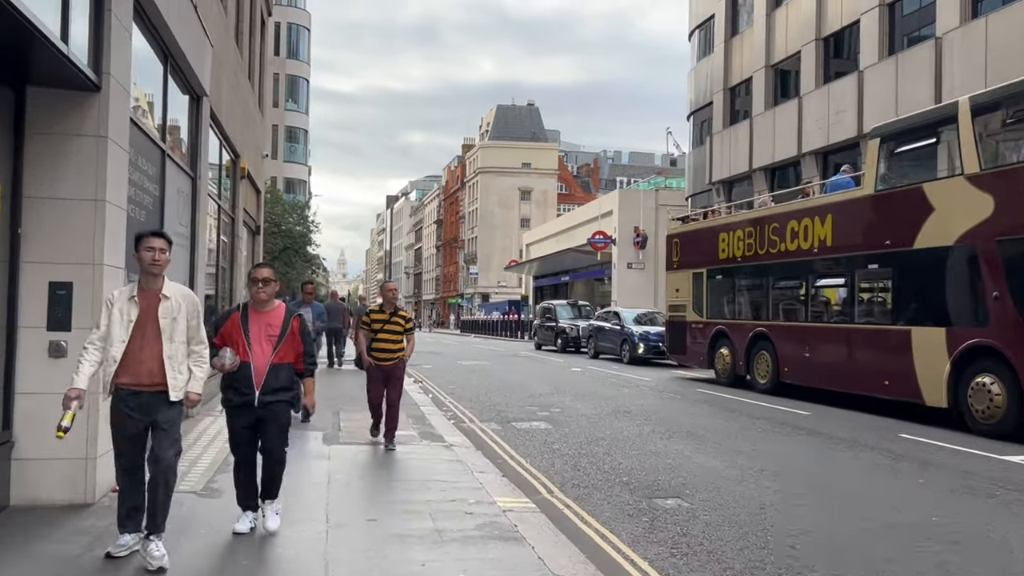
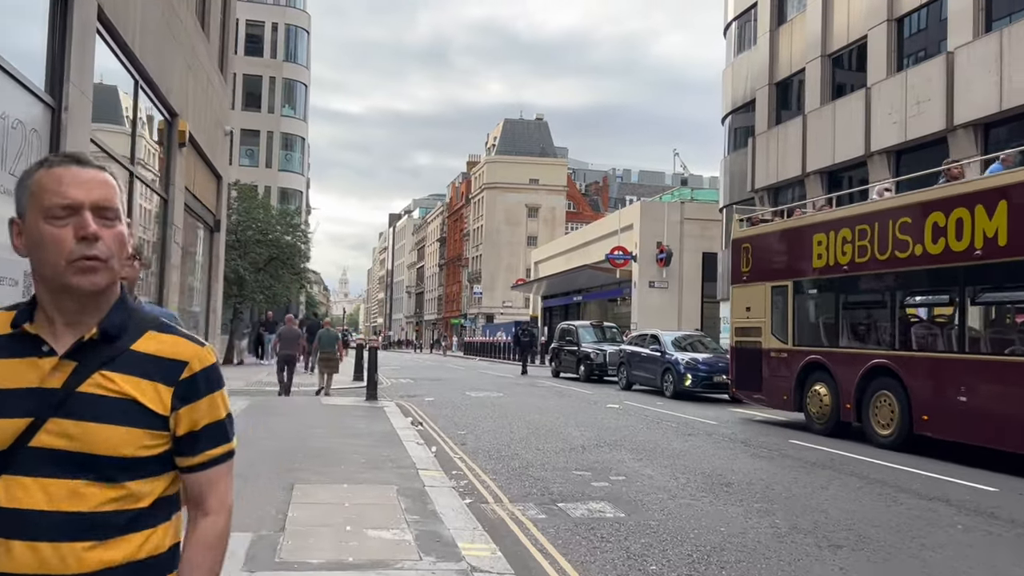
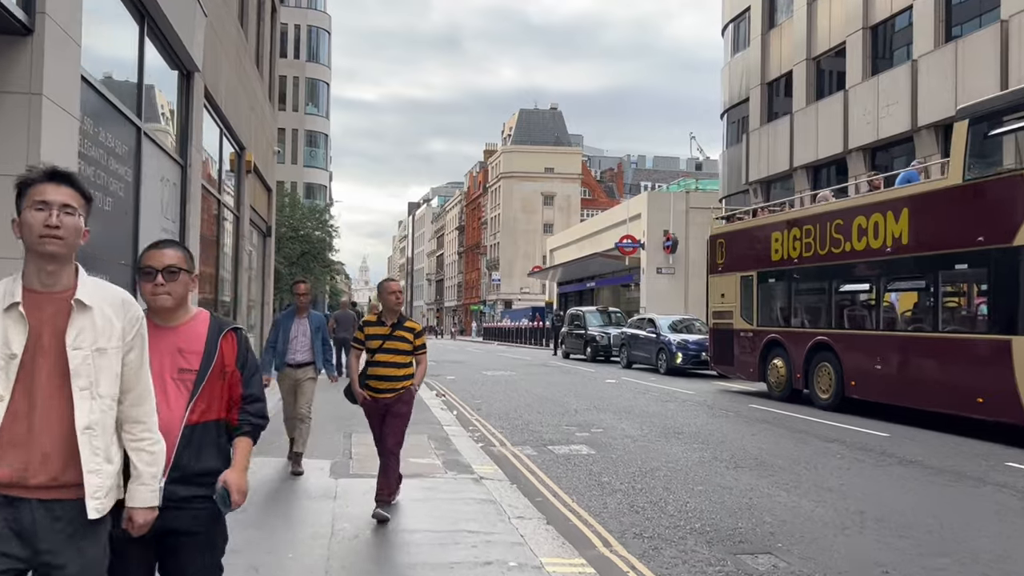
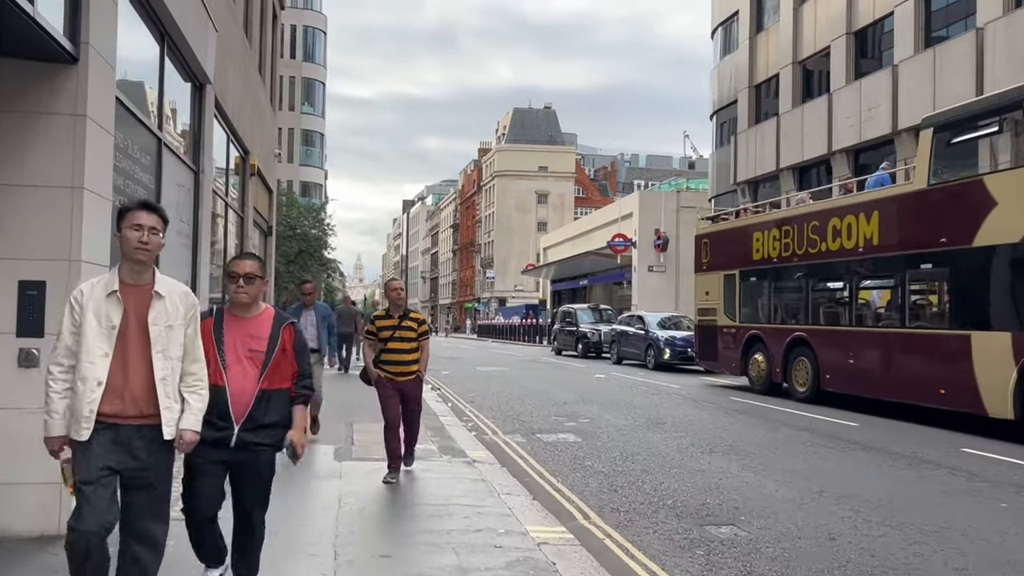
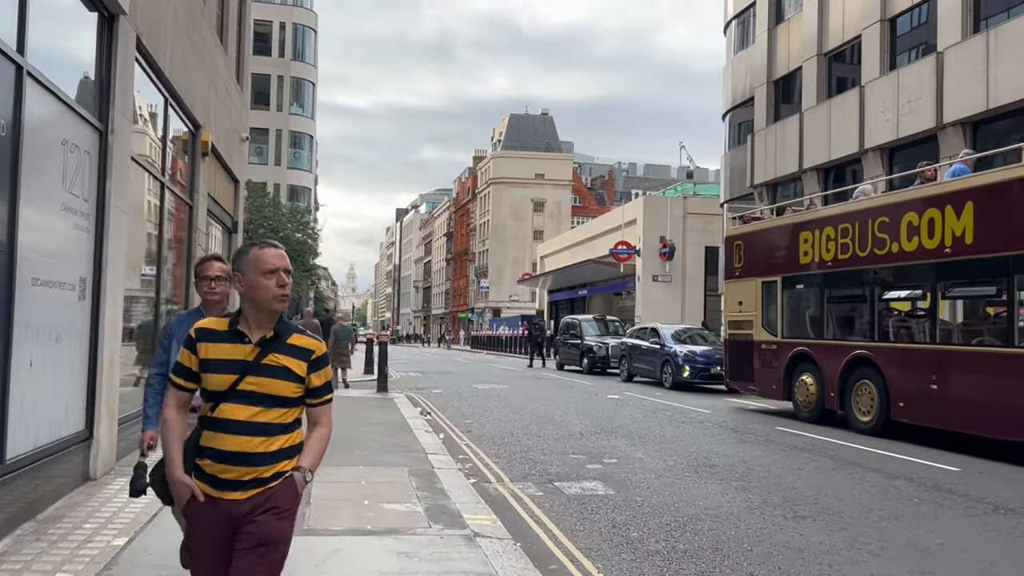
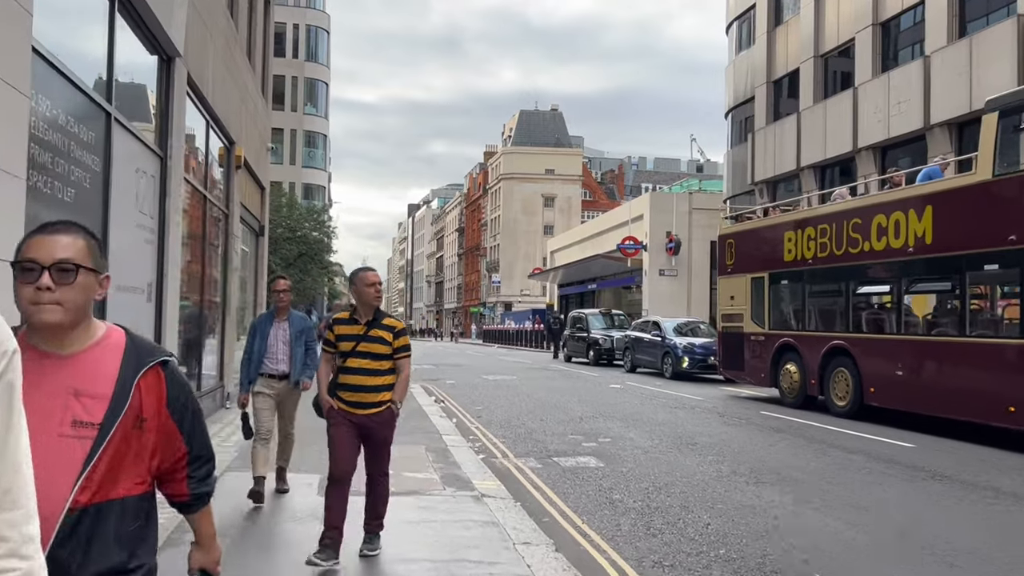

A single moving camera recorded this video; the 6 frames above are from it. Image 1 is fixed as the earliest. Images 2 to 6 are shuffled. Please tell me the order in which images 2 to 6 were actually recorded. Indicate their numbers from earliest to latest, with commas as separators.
4, 3, 6, 5, 2
